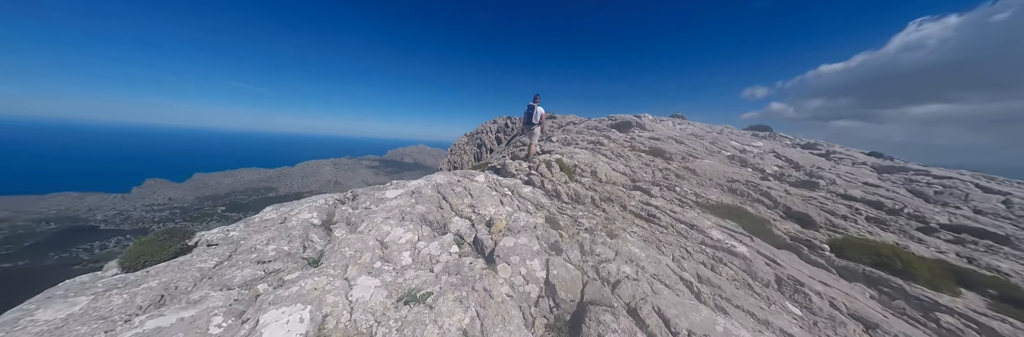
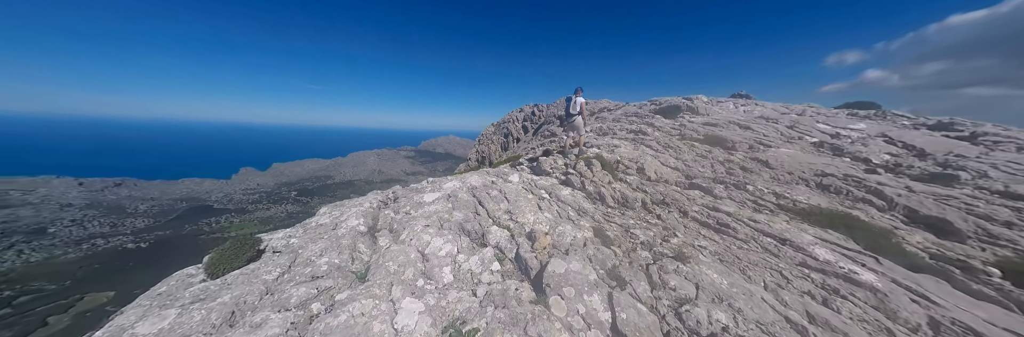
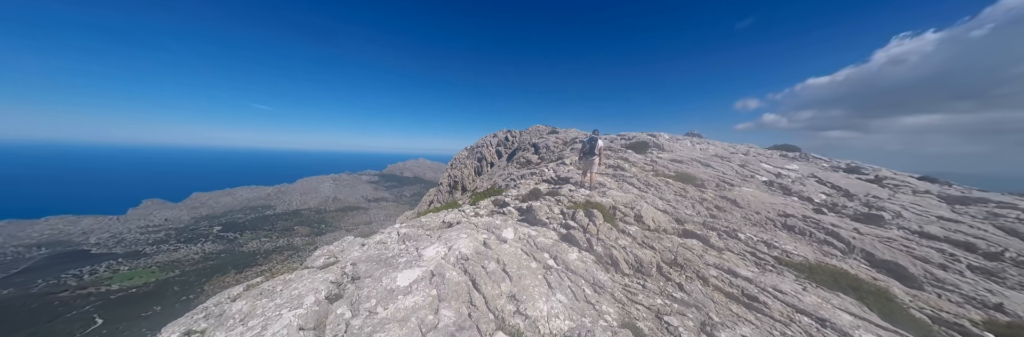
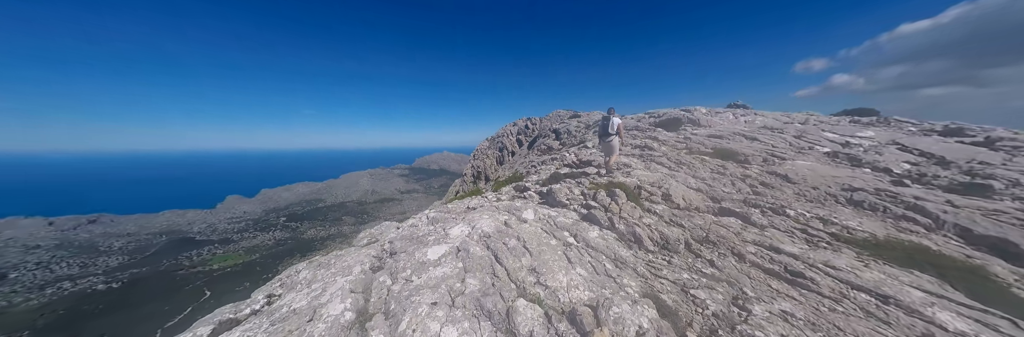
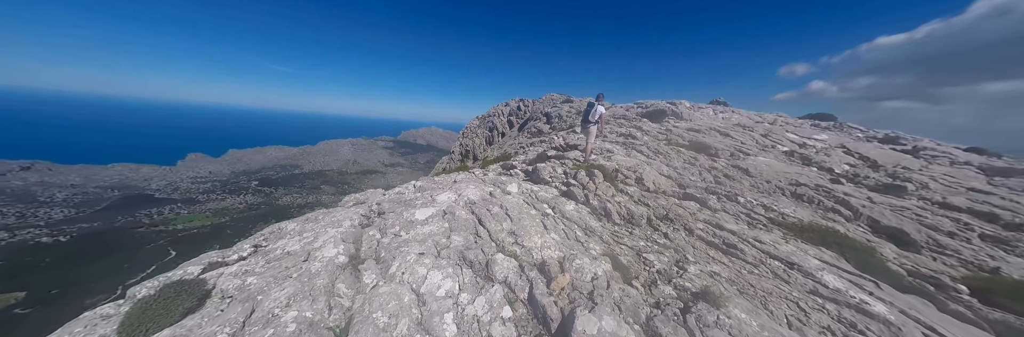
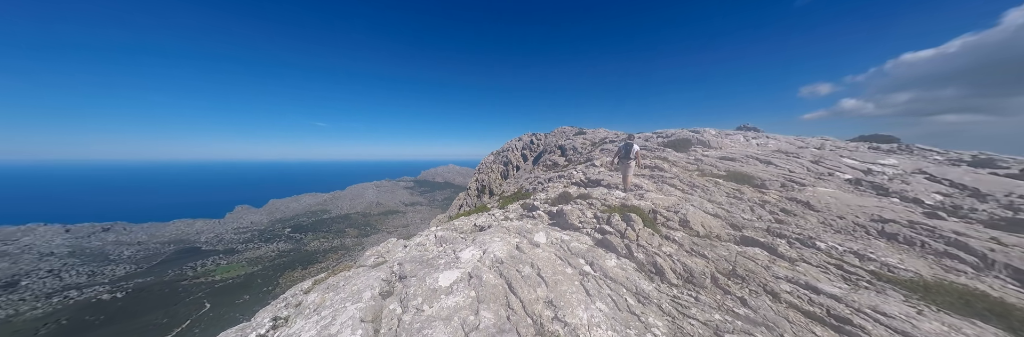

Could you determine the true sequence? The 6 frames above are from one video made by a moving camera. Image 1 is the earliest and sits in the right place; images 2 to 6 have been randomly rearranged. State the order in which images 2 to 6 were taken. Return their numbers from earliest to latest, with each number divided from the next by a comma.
2, 5, 4, 3, 6
